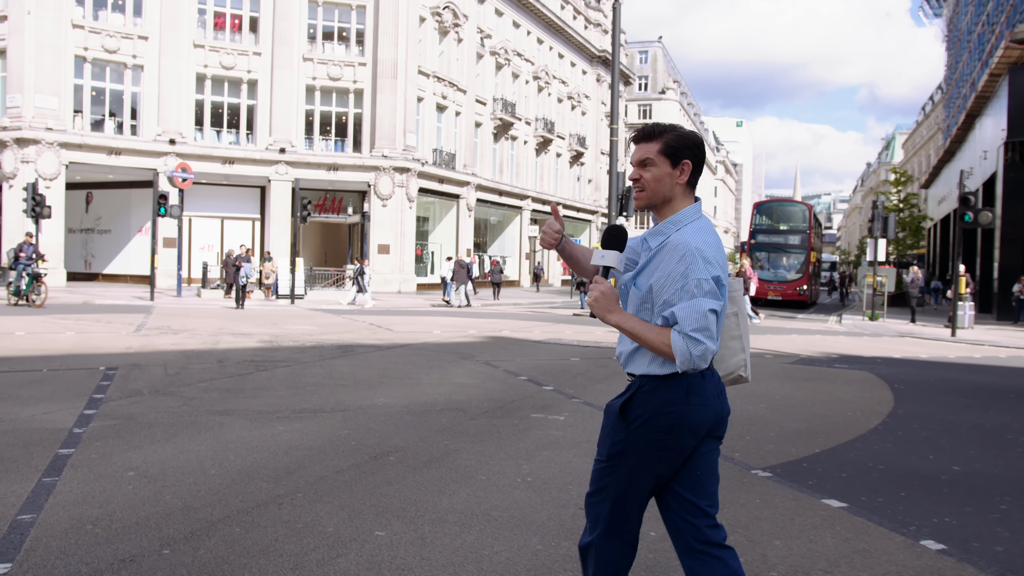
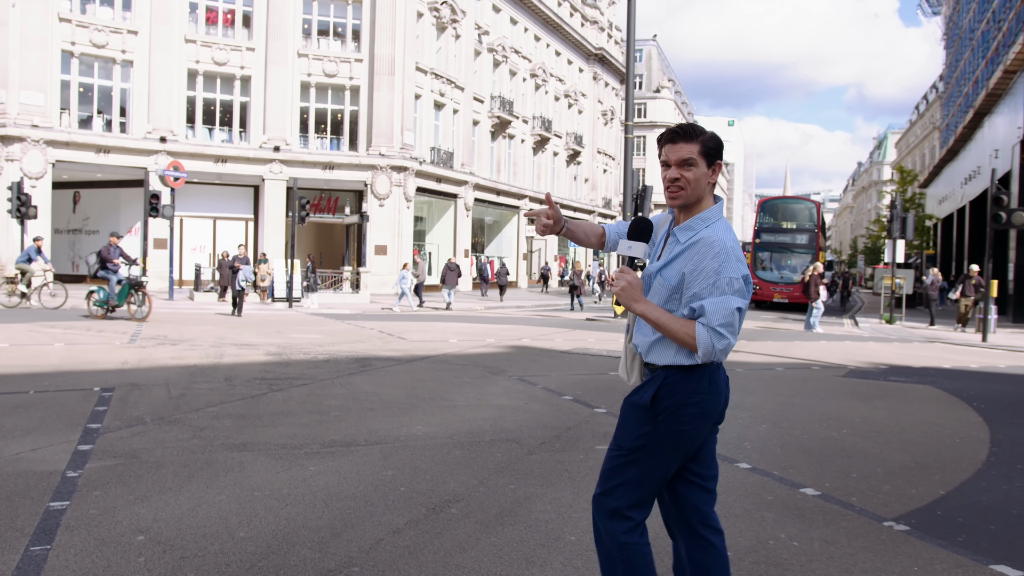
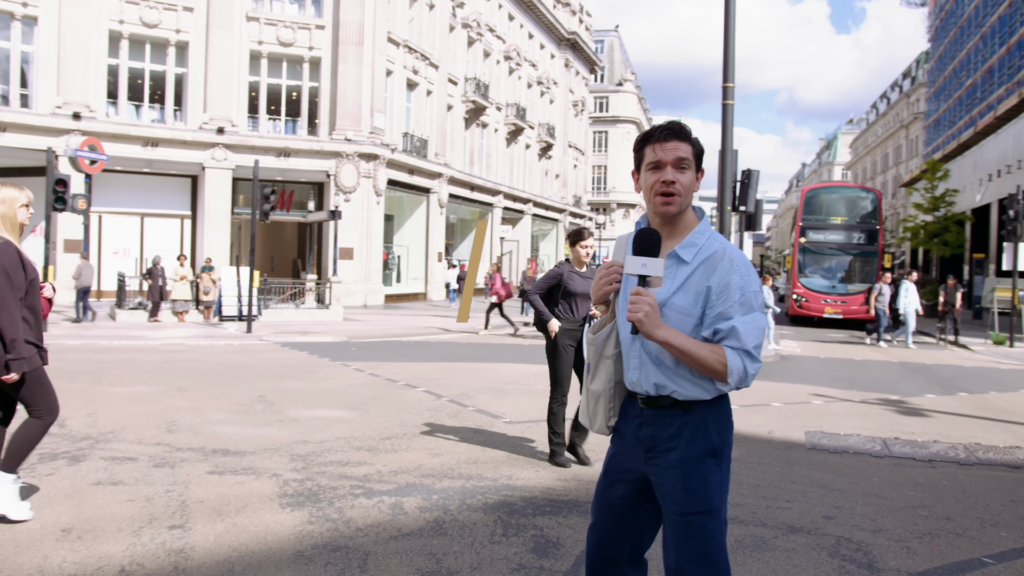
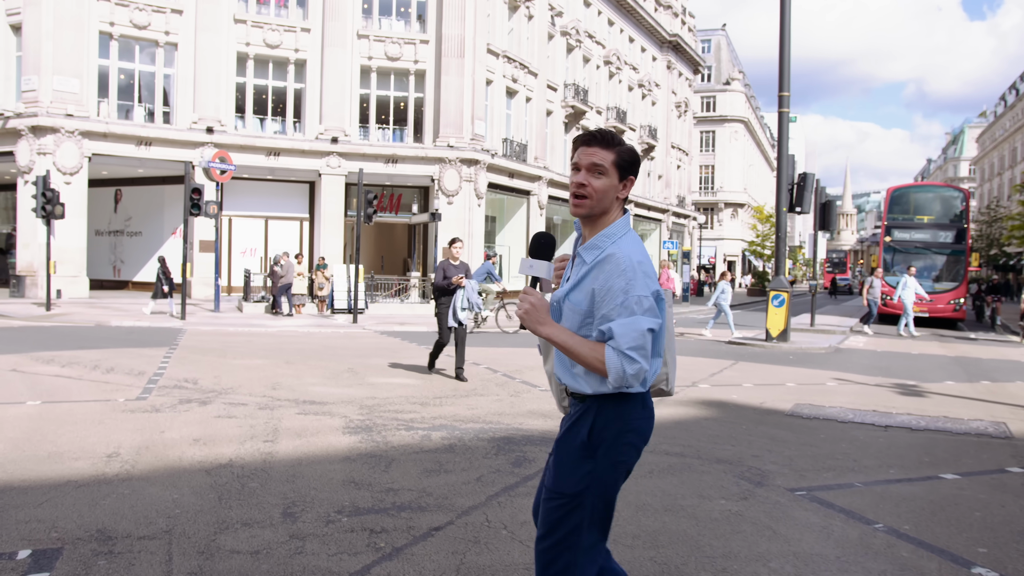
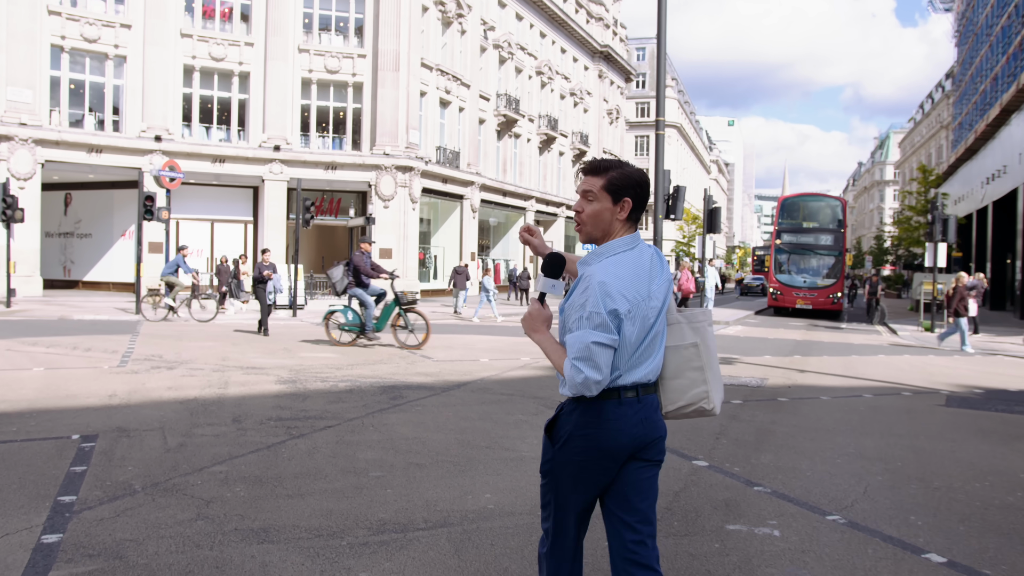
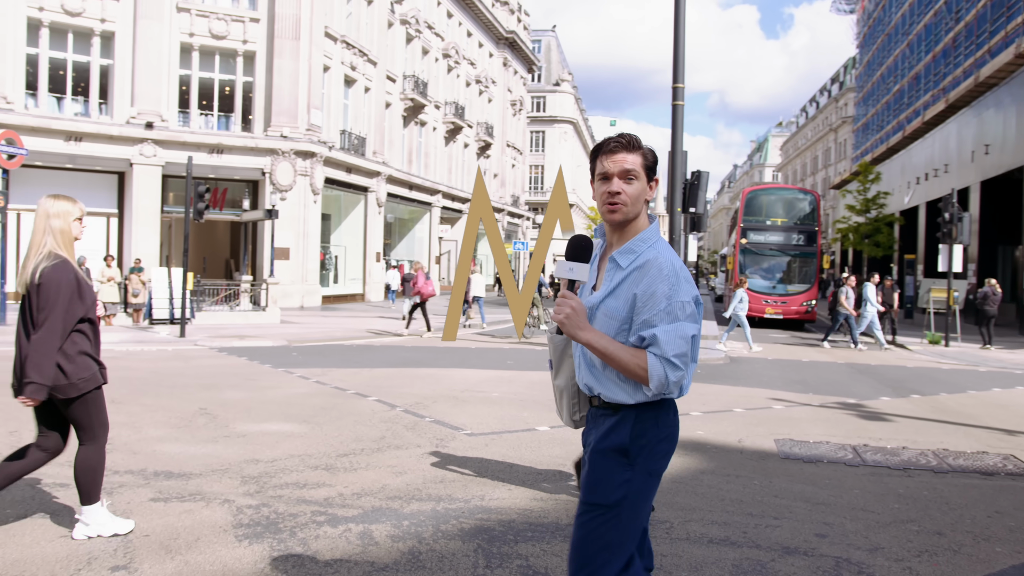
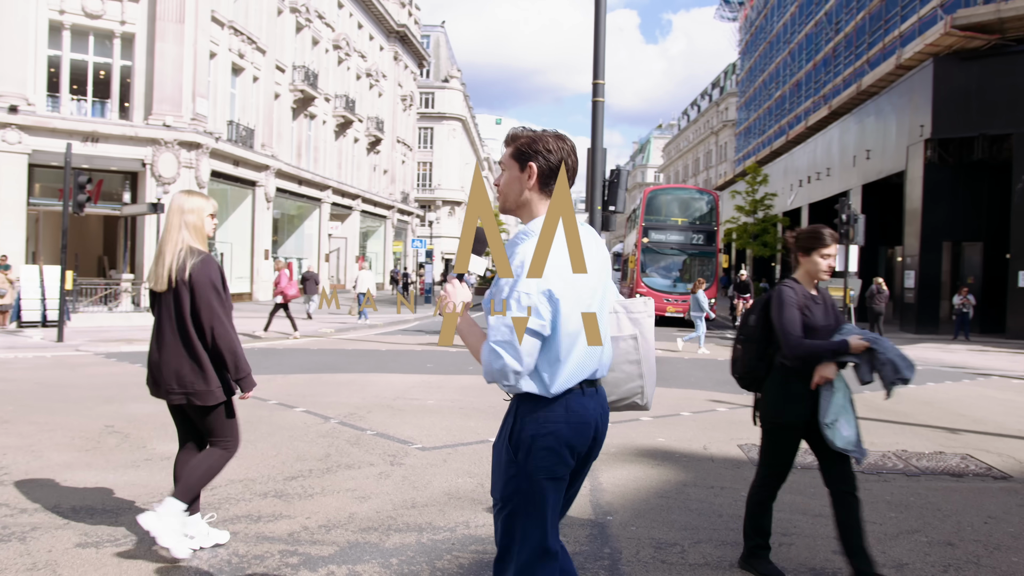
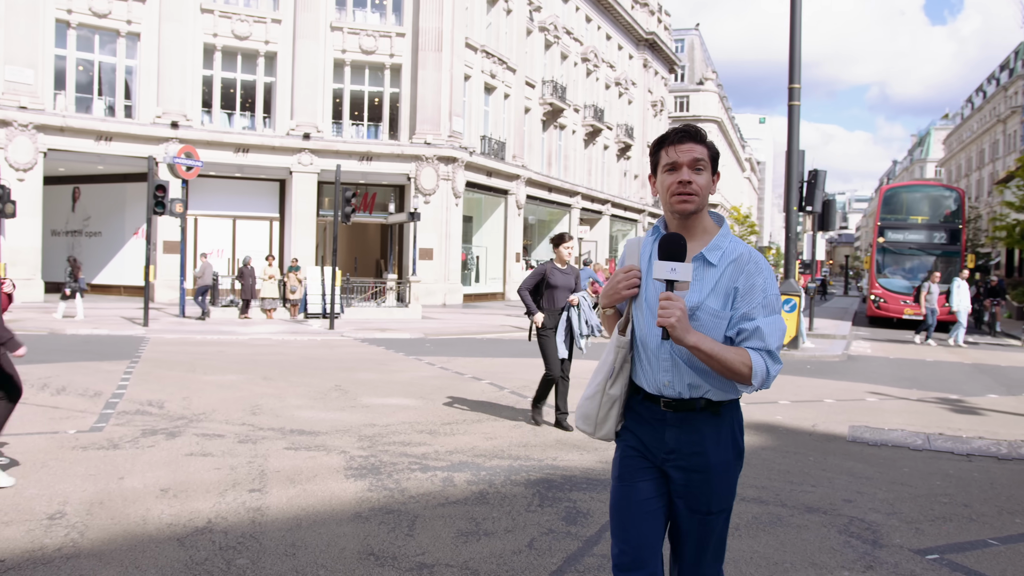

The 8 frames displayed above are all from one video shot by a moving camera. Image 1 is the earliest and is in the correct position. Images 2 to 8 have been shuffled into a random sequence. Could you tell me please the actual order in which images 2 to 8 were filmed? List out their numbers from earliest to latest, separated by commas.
2, 5, 4, 8, 3, 6, 7
